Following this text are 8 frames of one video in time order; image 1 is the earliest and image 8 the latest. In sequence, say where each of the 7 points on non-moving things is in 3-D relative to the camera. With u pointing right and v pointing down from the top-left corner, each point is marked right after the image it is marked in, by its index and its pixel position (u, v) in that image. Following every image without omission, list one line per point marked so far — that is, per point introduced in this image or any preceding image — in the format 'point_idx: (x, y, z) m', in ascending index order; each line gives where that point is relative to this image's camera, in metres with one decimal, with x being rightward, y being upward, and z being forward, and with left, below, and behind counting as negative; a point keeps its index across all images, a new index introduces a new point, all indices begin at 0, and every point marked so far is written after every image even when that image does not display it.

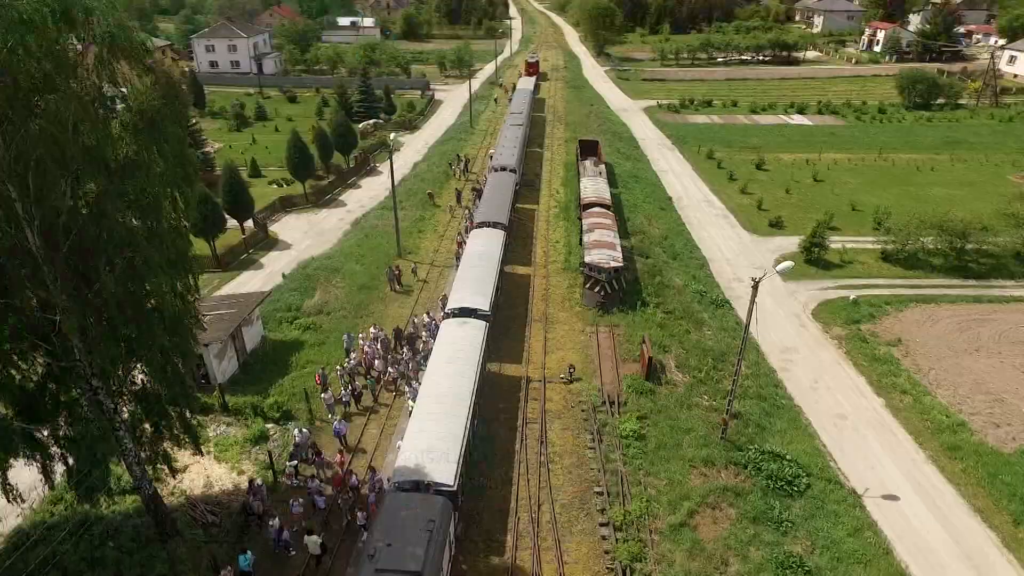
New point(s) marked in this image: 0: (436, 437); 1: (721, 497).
0: (-2.6, -4.4, +18.3) m
1: (+6.5, -6.5, +19.1) m
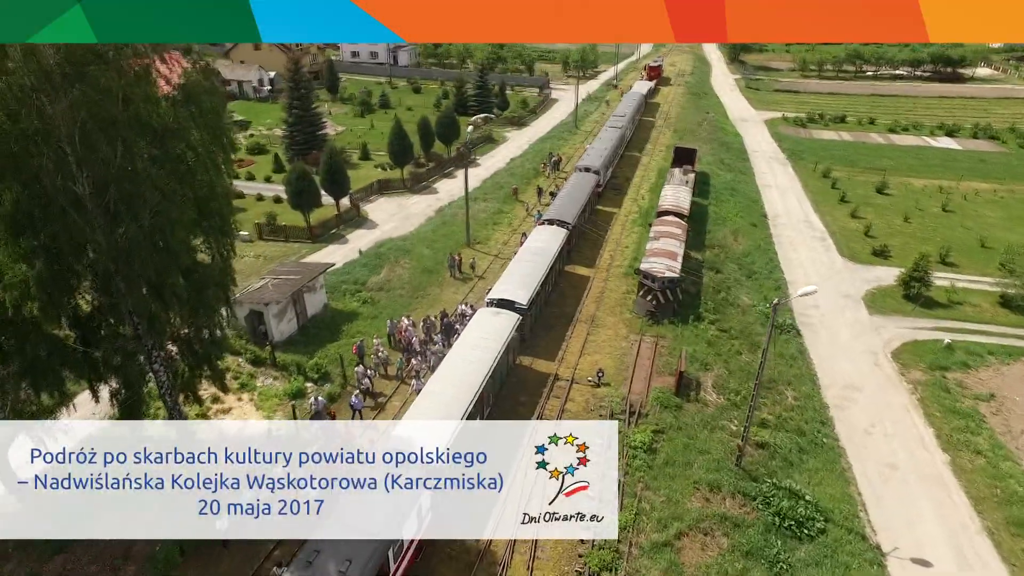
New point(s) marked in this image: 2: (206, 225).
0: (-2.7, -3.9, +19.2) m
1: (+6.1, -7.0, +18.3) m
2: (-8.6, +1.7, +17.0) m
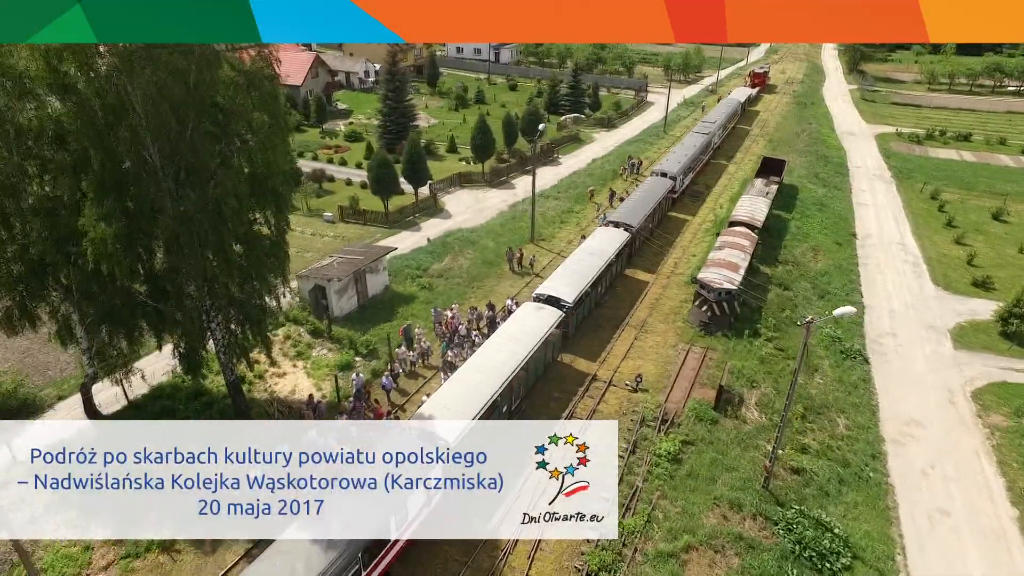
0: (-1.9, -3.5, +19.9) m
1: (+6.3, -7.4, +17.7) m
2: (-7.7, +2.6, +18.6) m
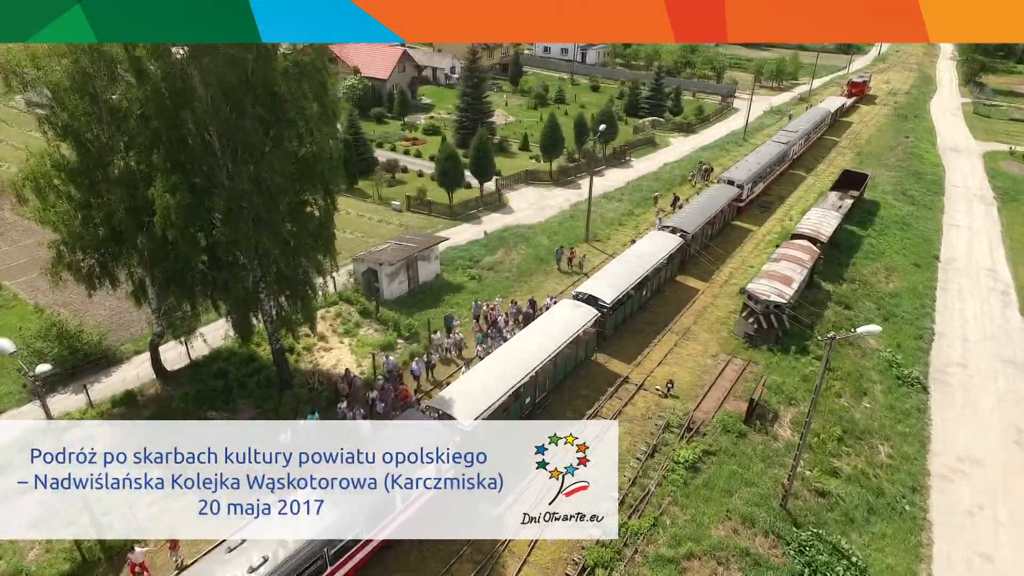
0: (-1.2, -3.2, +20.5) m
1: (+6.3, -7.6, +17.4) m
2: (-6.6, +3.4, +20.0) m
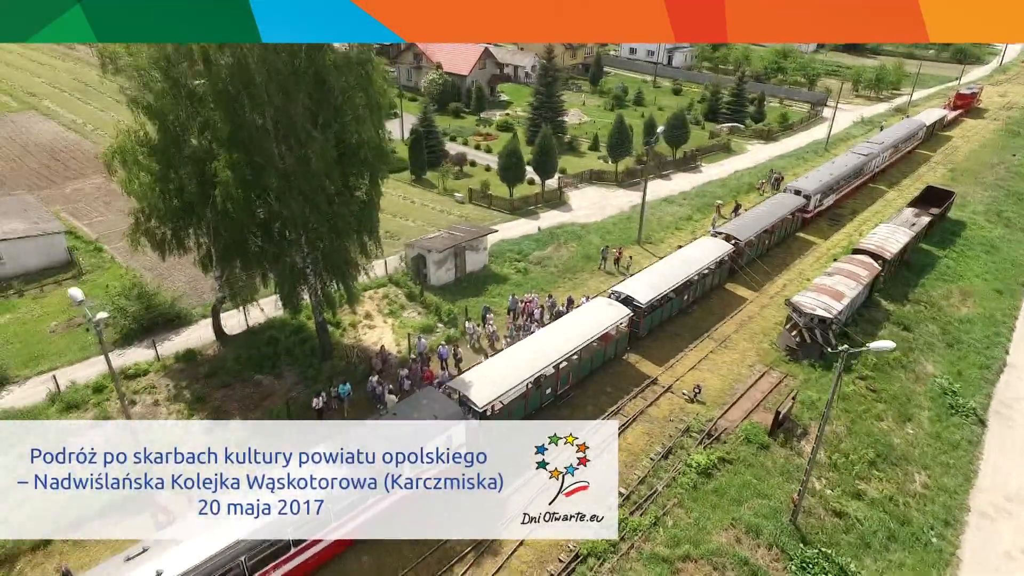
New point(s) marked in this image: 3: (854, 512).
0: (-0.6, -2.8, +21.3) m
1: (+6.2, -7.8, +17.2) m
2: (-5.5, +4.2, +21.3) m
3: (+10.7, -7.0, +19.3) m
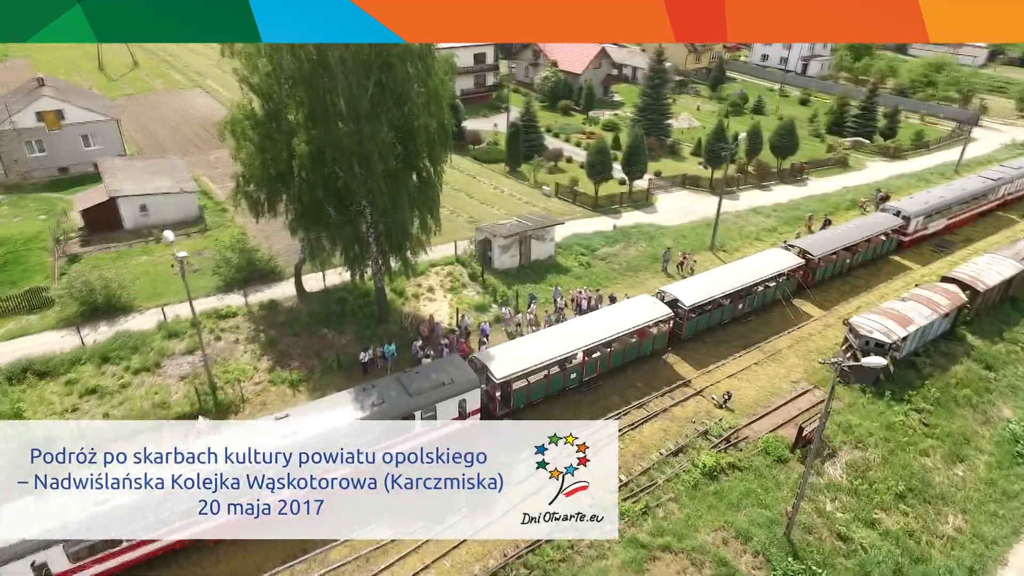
0: (+0.4, -2.2, +22.6) m
1: (+5.6, -7.8, +17.3) m
2: (-3.7, +5.3, +23.5) m
3: (+10.5, -7.6, +18.5) m
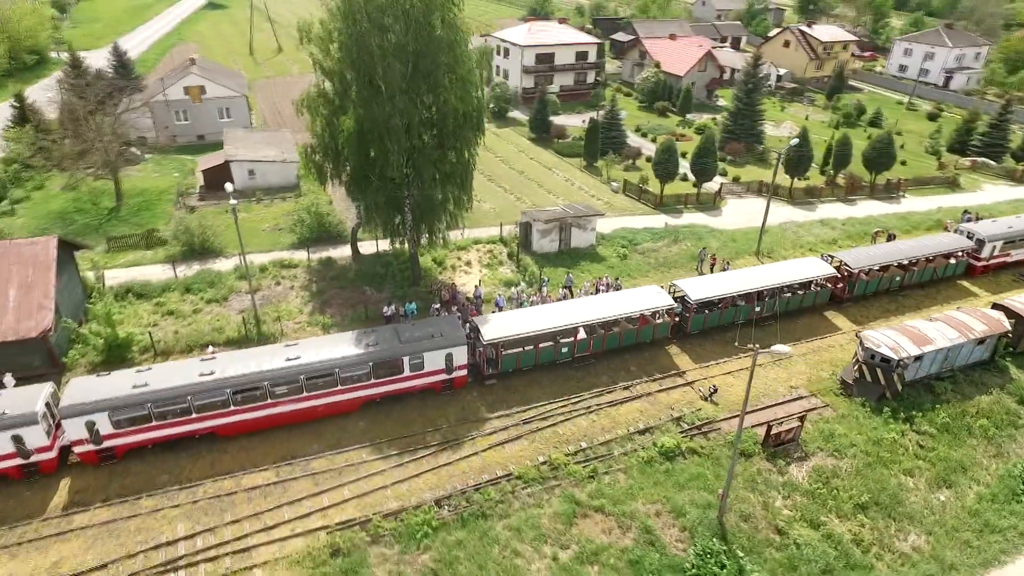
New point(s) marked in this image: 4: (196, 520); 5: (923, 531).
0: (+0.2, -1.2, +24.6) m
1: (+3.8, -7.3, +18.5) m
2: (-2.7, +6.7, +26.2) m
3: (+8.8, -7.6, +18.7) m
4: (-9.6, -7.0, +18.7) m
5: (+13.1, -7.8, +19.5) m
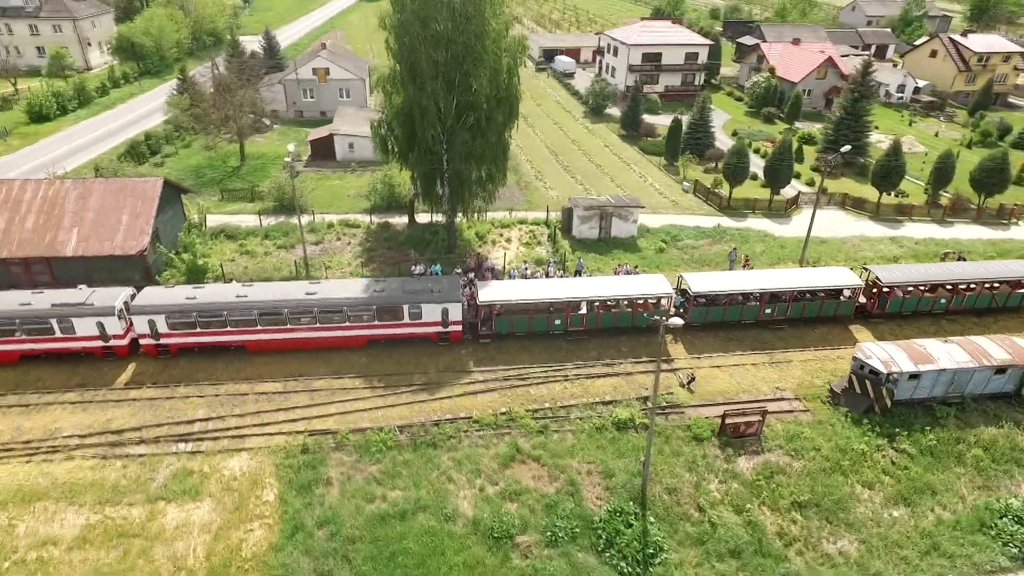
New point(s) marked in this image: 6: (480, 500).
0: (+0.2, +0.1, +26.8) m
1: (+1.7, -6.3, +20.1) m
2: (-1.4, +8.2, +28.8) m
3: (+6.5, -7.2, +19.3) m
4: (-11.2, -4.5, +23.1) m
5: (+10.9, -7.9, +19.2) m
6: (-1.0, -6.7, +19.6) m
